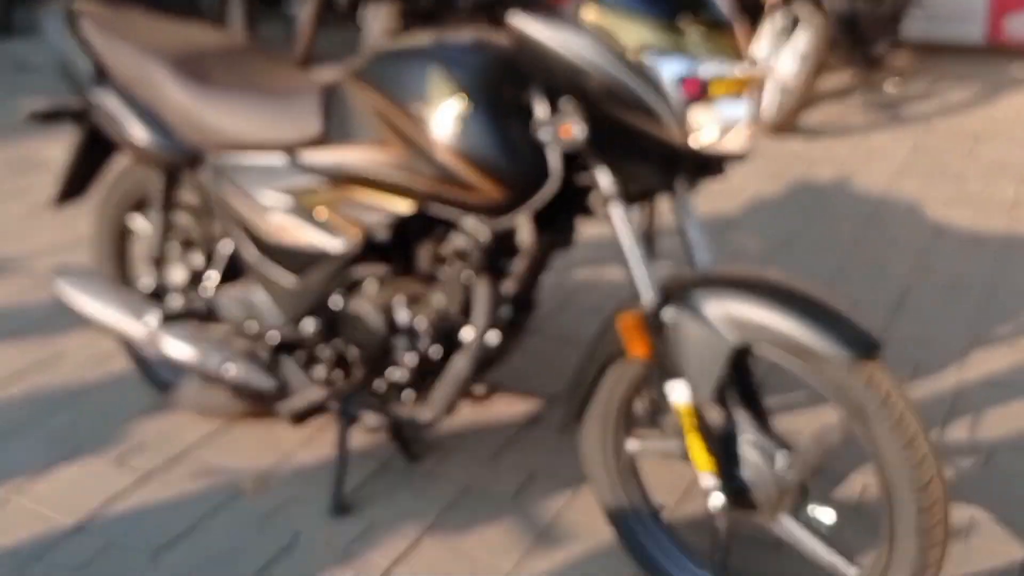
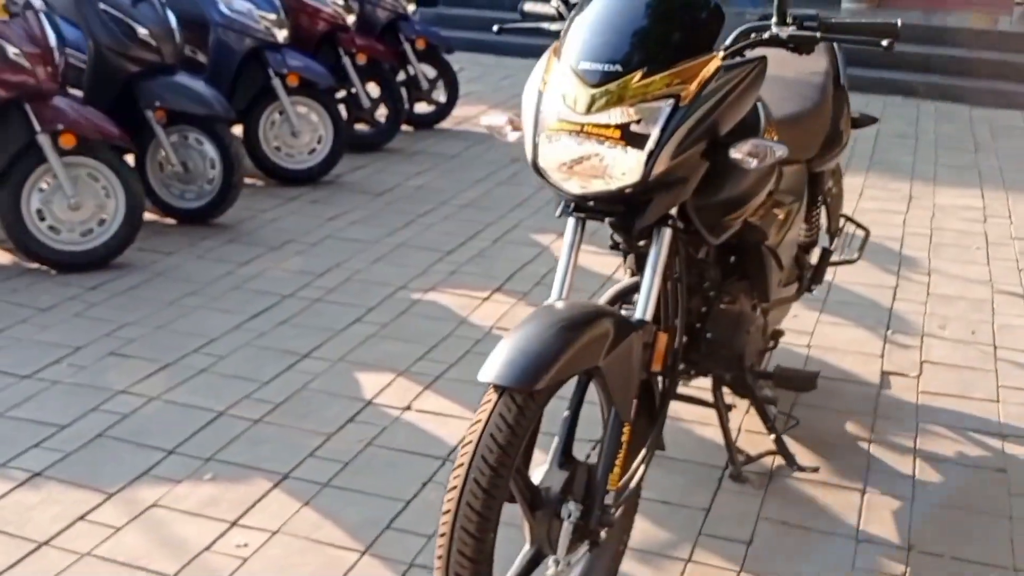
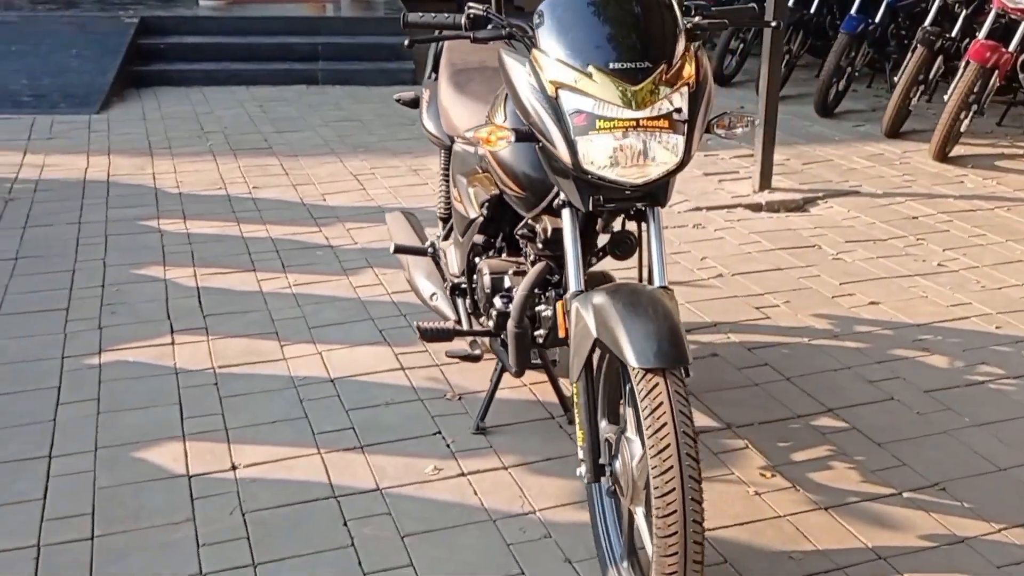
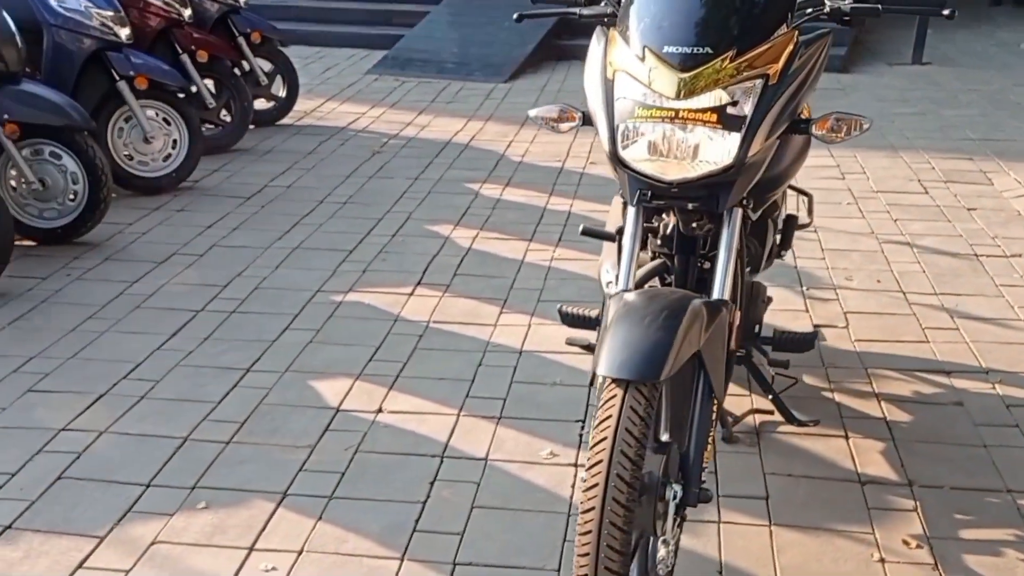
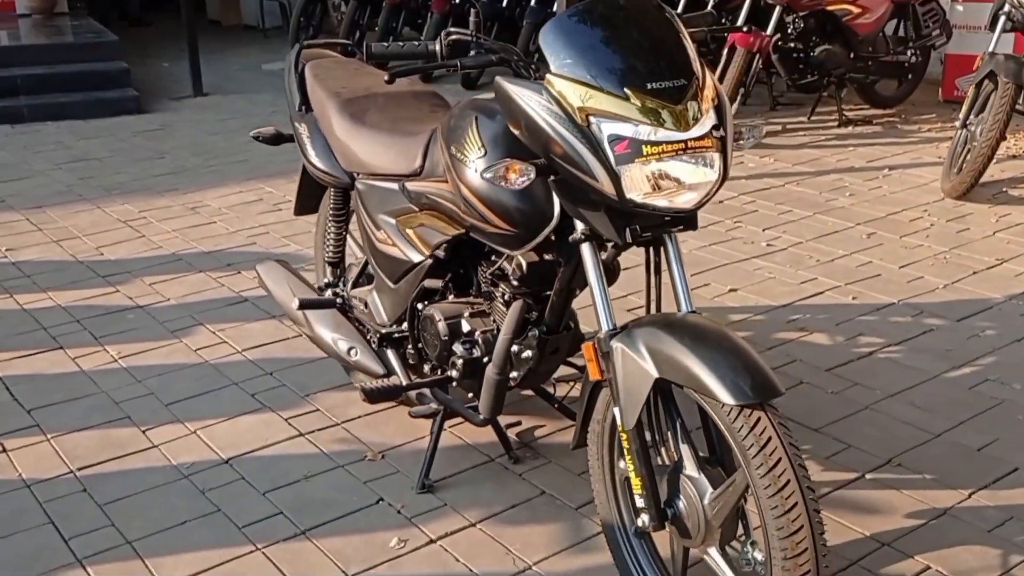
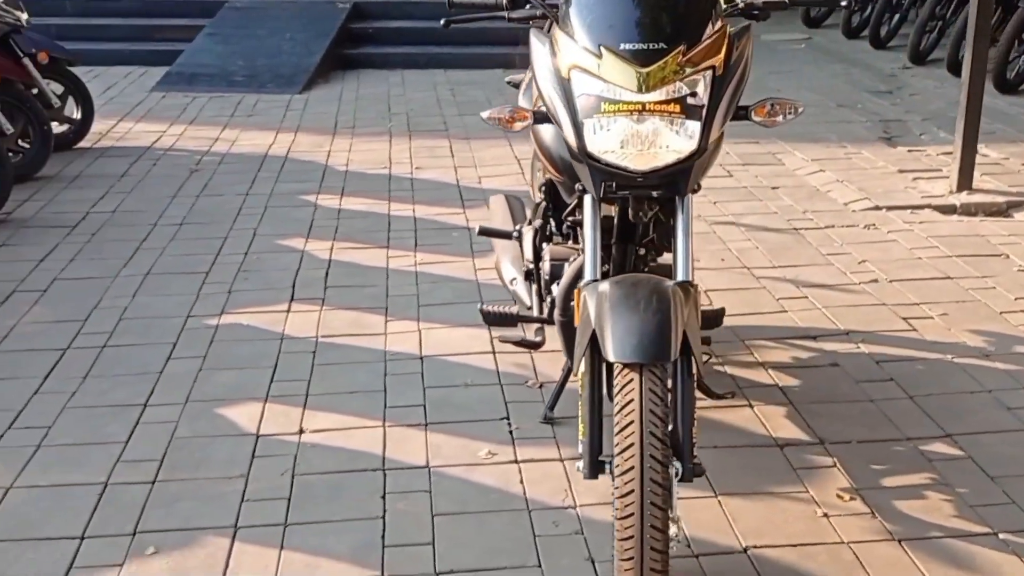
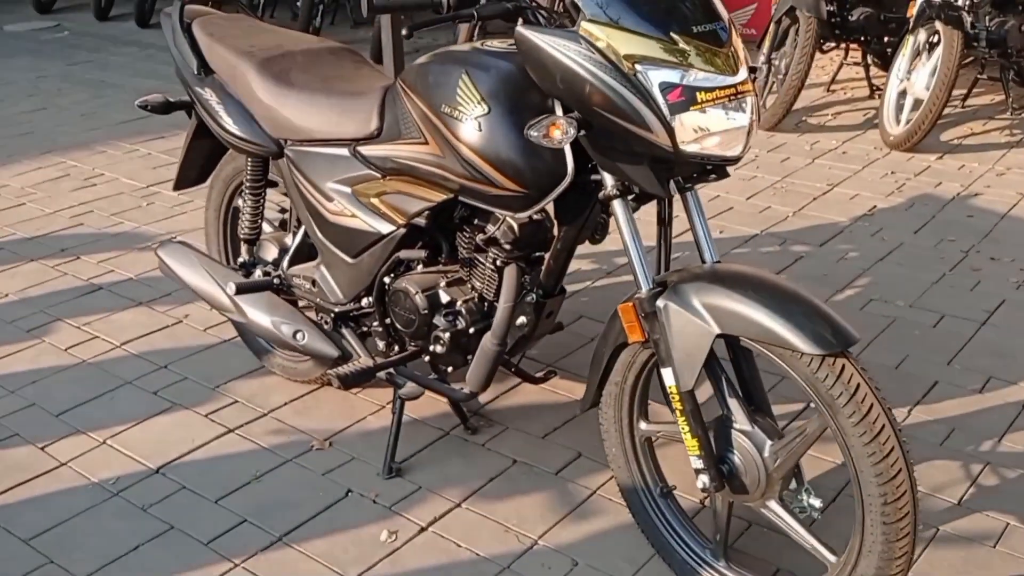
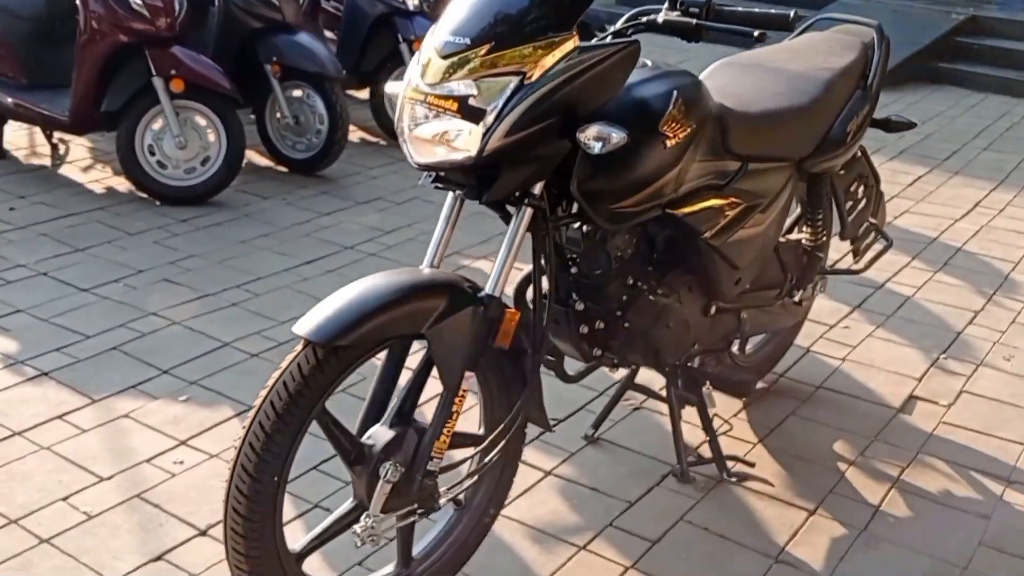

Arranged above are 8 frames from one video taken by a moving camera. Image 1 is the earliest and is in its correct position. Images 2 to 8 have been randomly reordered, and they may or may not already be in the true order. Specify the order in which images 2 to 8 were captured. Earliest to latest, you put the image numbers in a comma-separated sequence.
7, 5, 3, 6, 4, 2, 8
